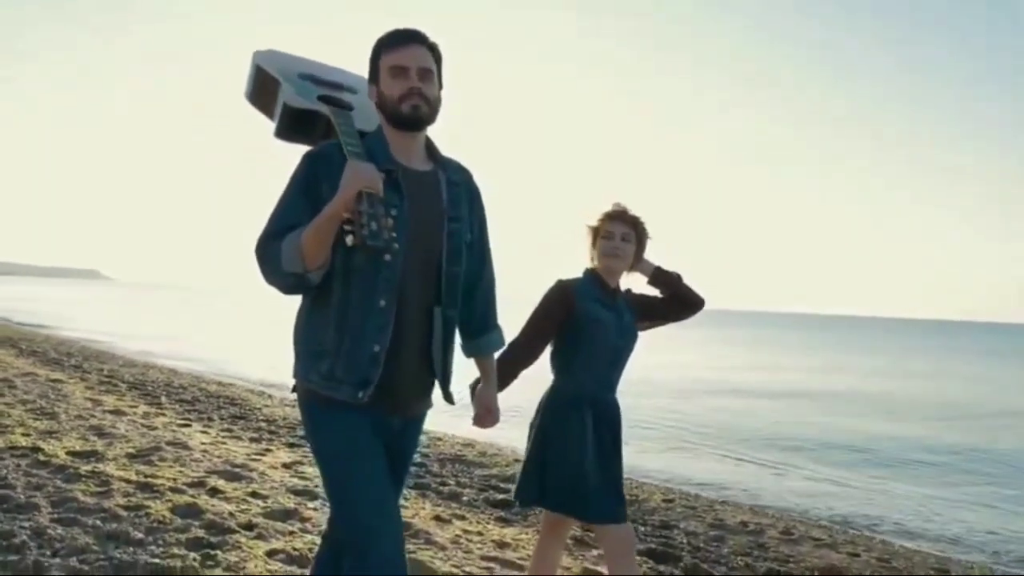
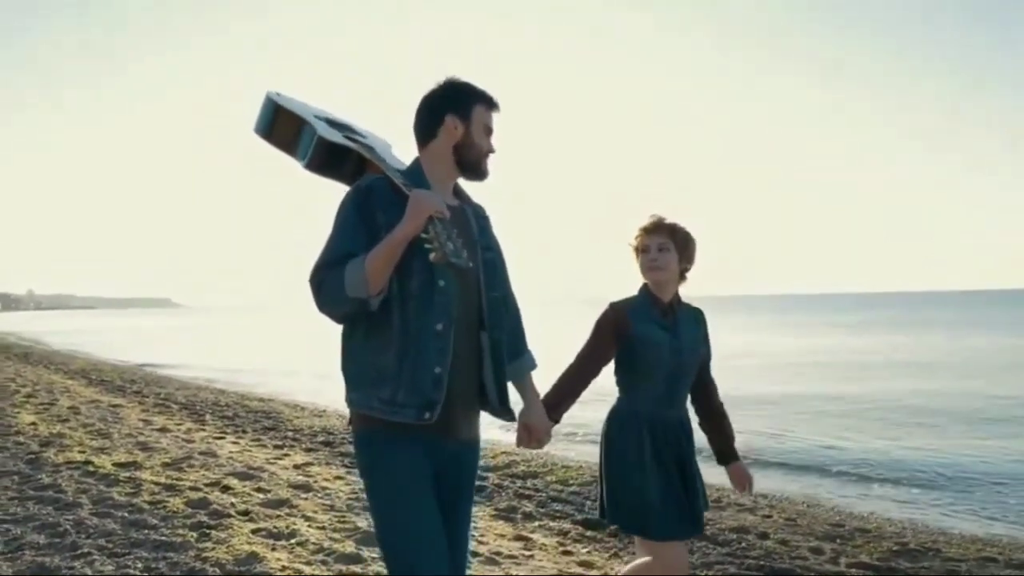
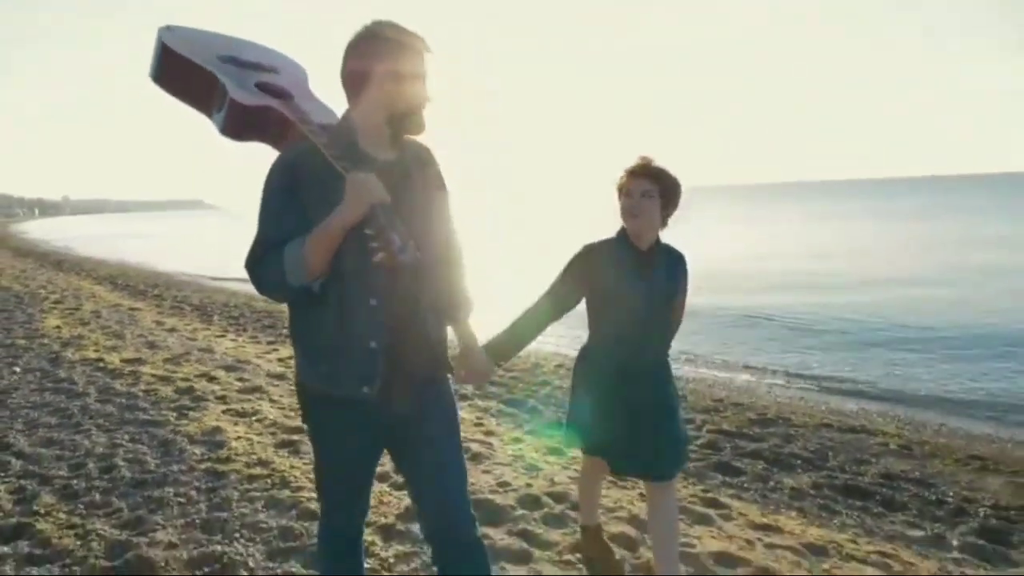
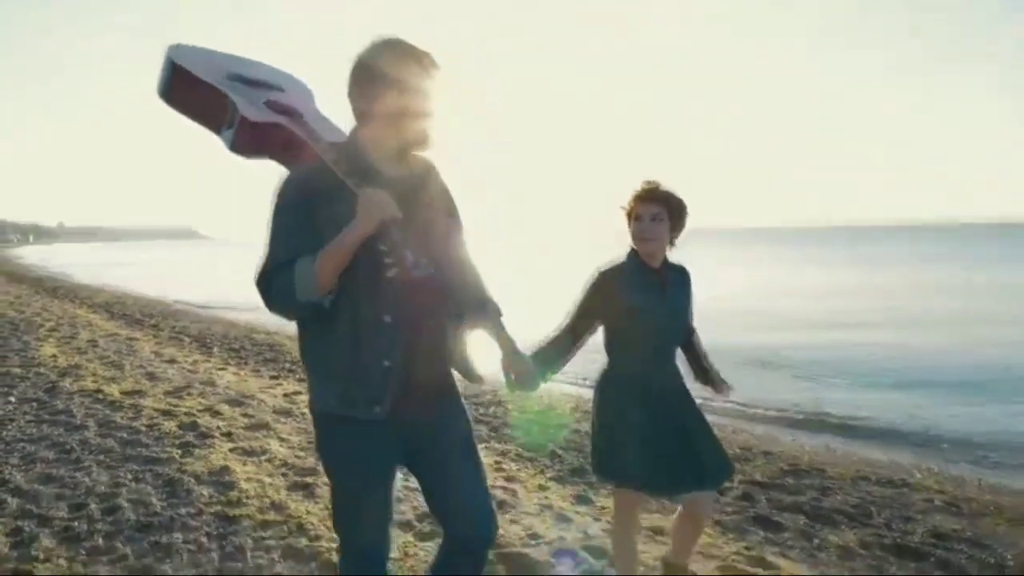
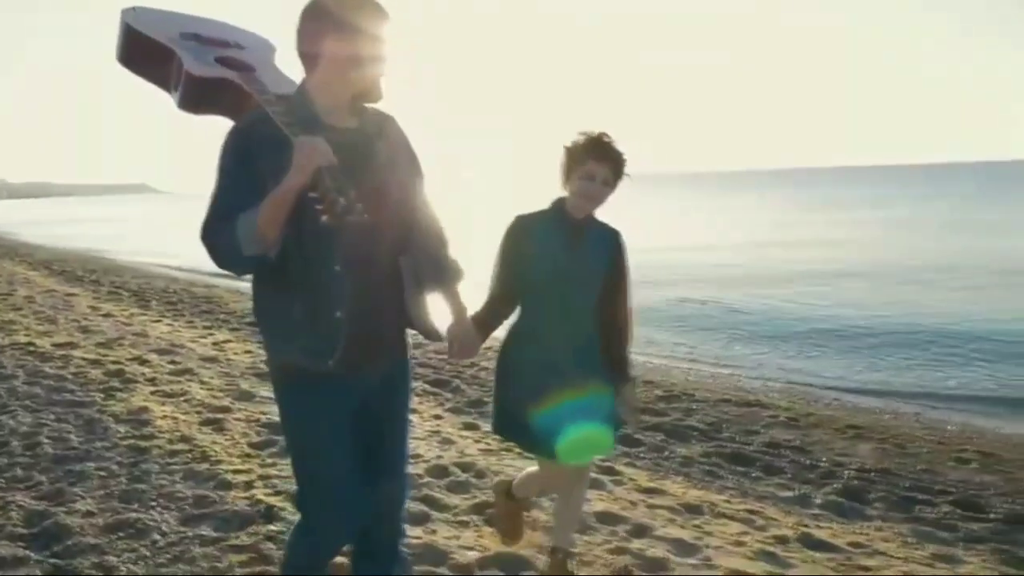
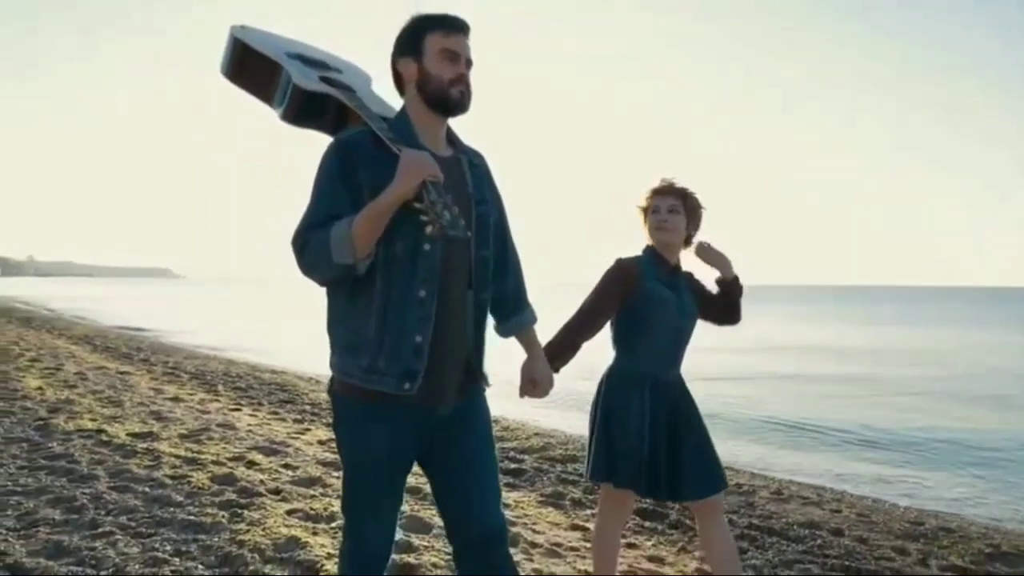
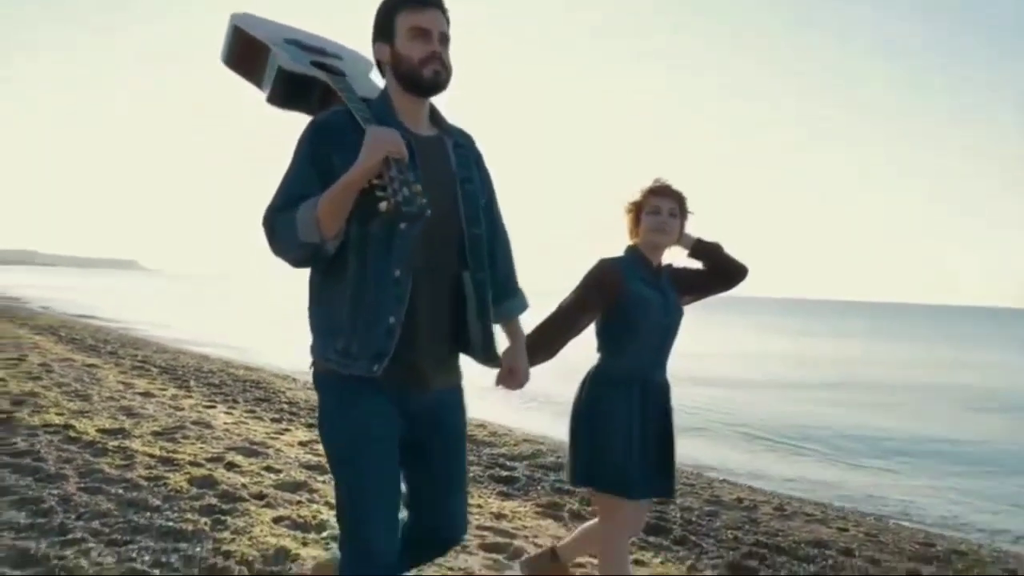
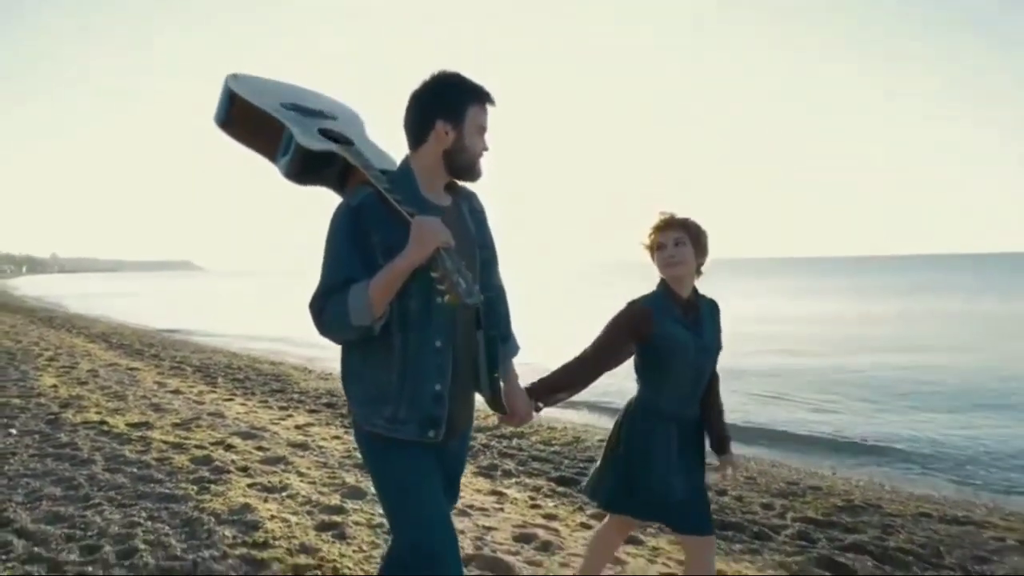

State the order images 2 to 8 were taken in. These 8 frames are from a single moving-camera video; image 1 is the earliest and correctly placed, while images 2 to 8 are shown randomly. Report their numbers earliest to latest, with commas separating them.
7, 6, 2, 8, 4, 3, 5
